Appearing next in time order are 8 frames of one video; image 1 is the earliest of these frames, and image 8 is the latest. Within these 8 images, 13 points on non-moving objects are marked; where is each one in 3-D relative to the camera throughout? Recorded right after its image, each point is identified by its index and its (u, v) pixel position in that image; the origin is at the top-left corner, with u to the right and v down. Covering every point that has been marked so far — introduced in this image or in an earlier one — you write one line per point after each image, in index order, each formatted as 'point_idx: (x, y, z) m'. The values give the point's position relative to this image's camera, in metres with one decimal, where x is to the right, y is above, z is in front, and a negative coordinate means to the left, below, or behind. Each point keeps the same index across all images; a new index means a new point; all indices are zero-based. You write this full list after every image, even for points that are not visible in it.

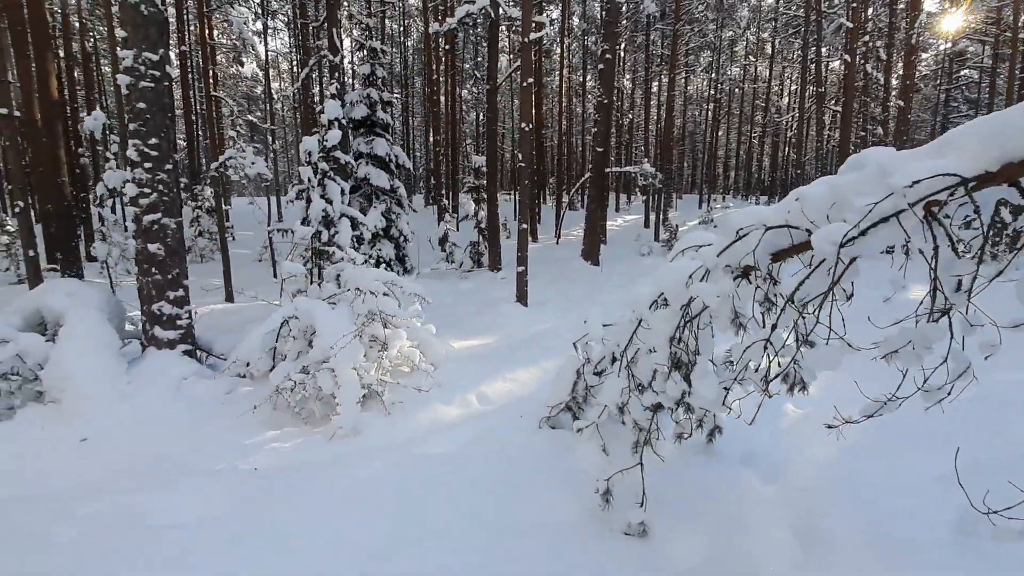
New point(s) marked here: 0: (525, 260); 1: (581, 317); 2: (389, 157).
0: (+0.2, +0.5, +9.1) m
1: (+1.2, -0.5, +8.7) m
2: (-3.4, +3.7, +14.2) m
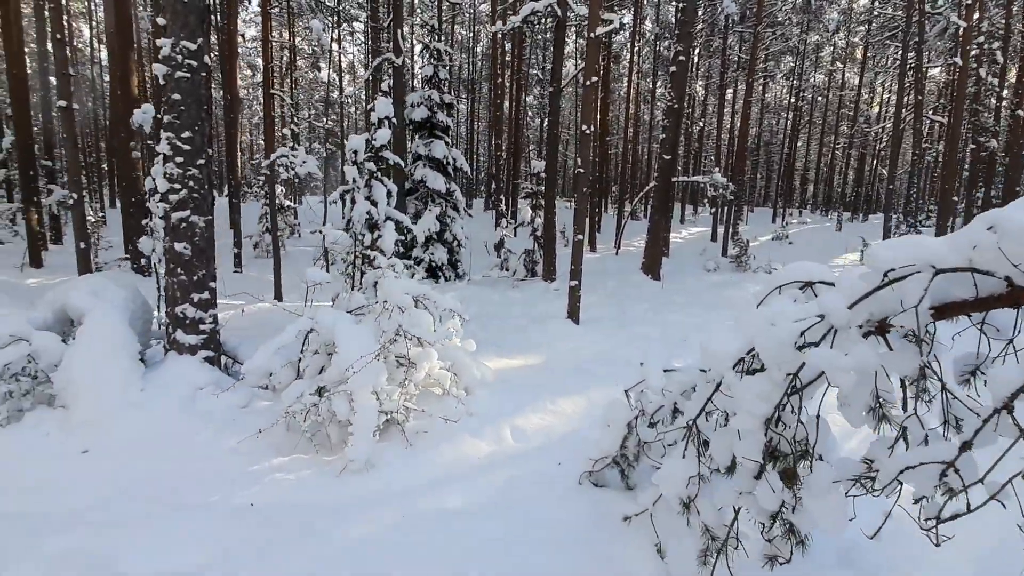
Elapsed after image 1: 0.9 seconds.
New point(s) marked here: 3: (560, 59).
0: (+1.1, +0.3, +8.4) m
1: (+2.0, -0.9, +7.9) m
2: (-1.8, +3.6, +13.9) m
3: (+1.3, +6.2, +13.3) m
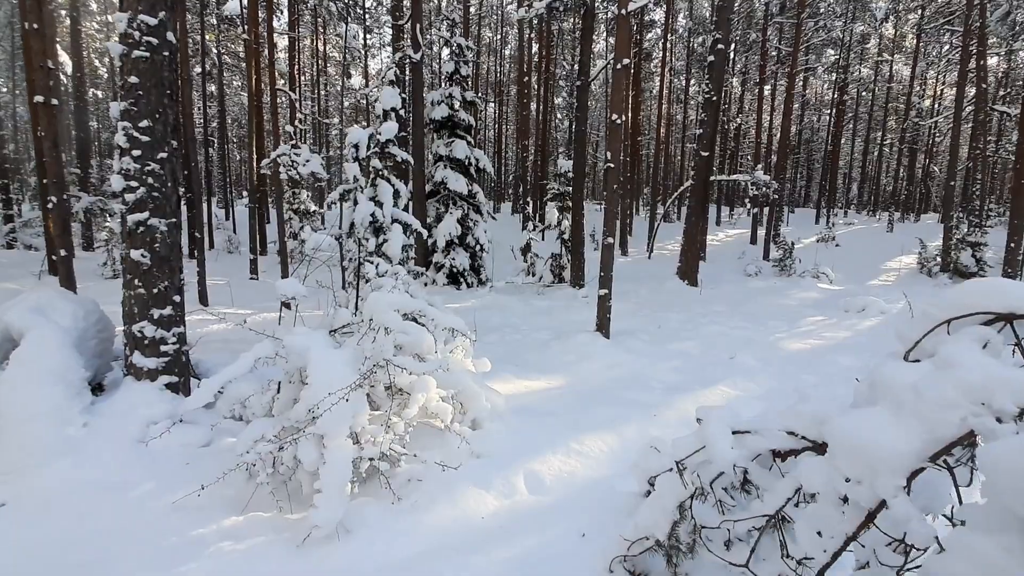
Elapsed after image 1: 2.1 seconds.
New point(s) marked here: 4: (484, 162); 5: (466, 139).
0: (+1.5, +0.1, +7.5) m
1: (+2.3, -1.0, +7.0) m
2: (-1.1, +3.4, +13.2) m
3: (+2.0, +6.0, +12.5) m
4: (-0.7, +3.4, +13.4) m
5: (-1.2, +4.0, +13.5) m
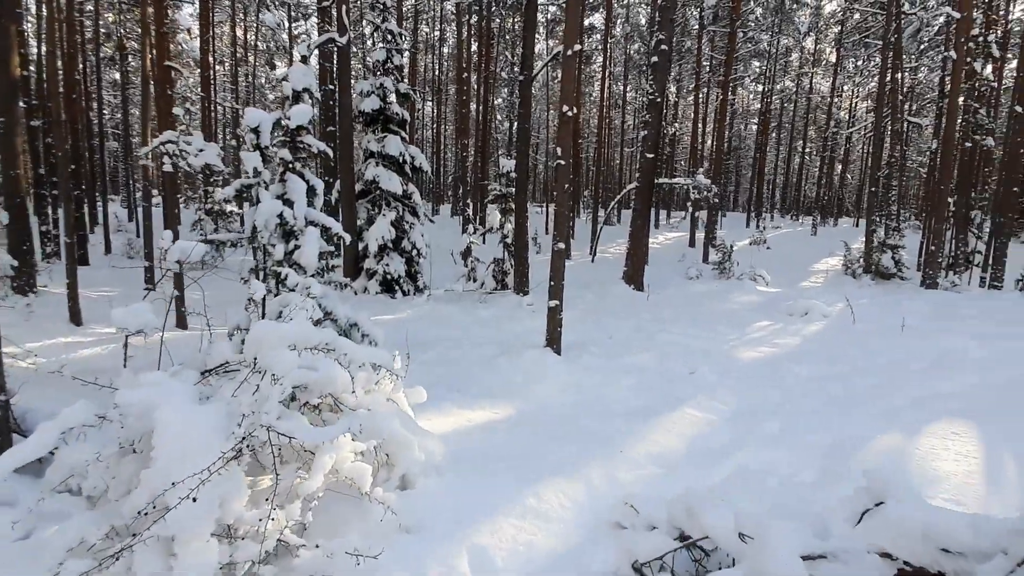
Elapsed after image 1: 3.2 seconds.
0: (+0.6, 0.0, +6.8) m
1: (+1.5, -1.1, +6.4) m
2: (-2.6, +3.2, +12.2) m
3: (+0.5, +5.8, +11.8) m
4: (-2.2, +3.2, +12.5) m
5: (-2.8, +3.8, +12.5) m
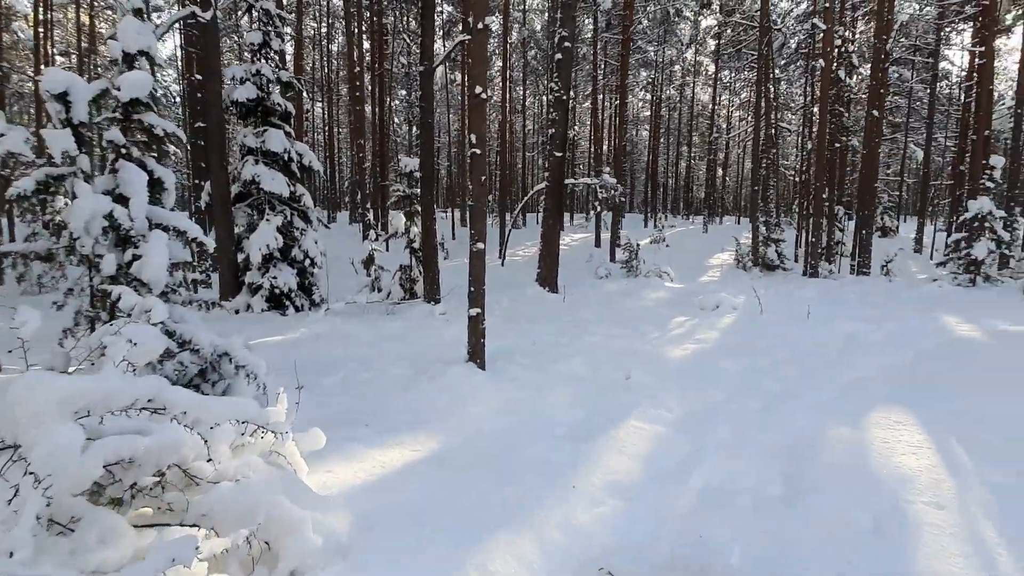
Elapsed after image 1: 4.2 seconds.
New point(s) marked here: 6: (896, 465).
0: (-0.4, -0.1, +6.0) m
1: (+0.6, -1.1, +5.8) m
2: (-4.8, +2.9, +10.7) m
3: (-1.8, +5.6, +11.0) m
4: (-4.4, +2.9, +11.1) m
5: (-5.0, +3.5, +11.0) m
6: (+2.9, -1.3, +3.8) m
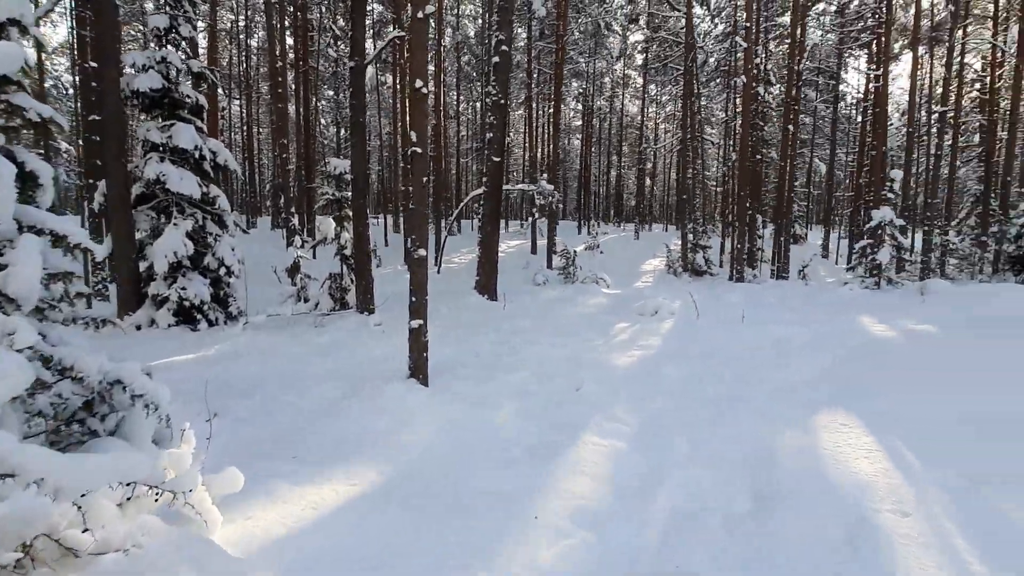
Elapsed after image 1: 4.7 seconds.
0: (-1.0, -0.2, +5.6) m
1: (0.0, -1.2, +5.4) m
2: (-6.0, +2.6, +9.7) m
3: (-3.1, +5.5, +10.4) m
4: (-5.7, +2.6, +10.1) m
5: (-6.3, +3.2, +9.9) m
6: (+2.6, -1.4, +3.8) m
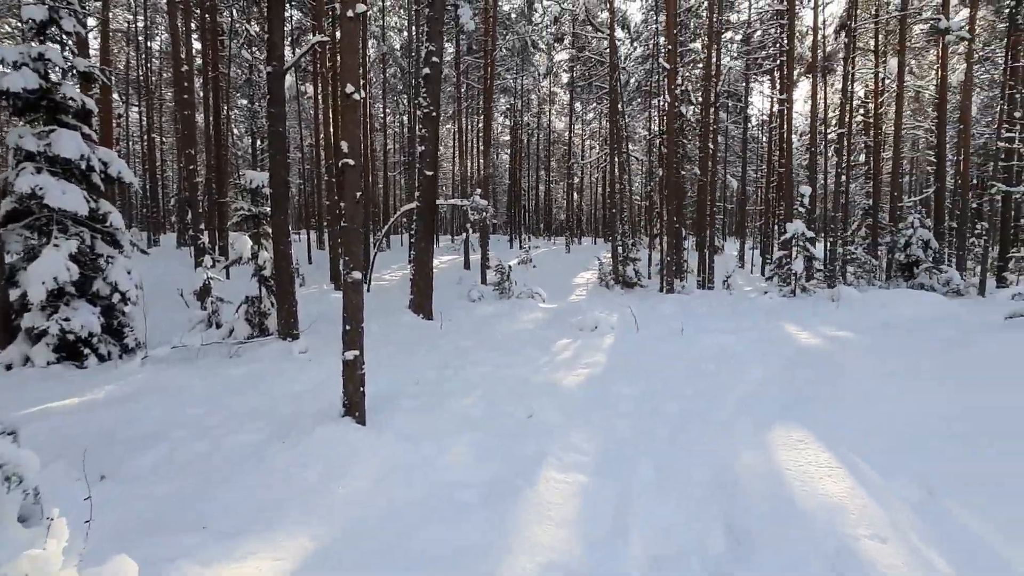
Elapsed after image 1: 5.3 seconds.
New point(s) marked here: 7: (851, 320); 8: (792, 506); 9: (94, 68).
0: (-1.6, -0.5, +5.0) m
1: (-0.5, -1.5, +5.0) m
2: (-7.1, +2.1, +8.5) m
3: (-4.4, +5.0, +9.6) m
4: (-6.9, +2.1, +8.9) m
5: (-7.5, +2.7, +8.7) m
6: (+2.3, -1.5, +3.7) m
7: (+7.5, -0.7, +11.0) m
8: (+2.0, -1.6, +3.6) m
9: (-7.4, +3.9, +8.9) m
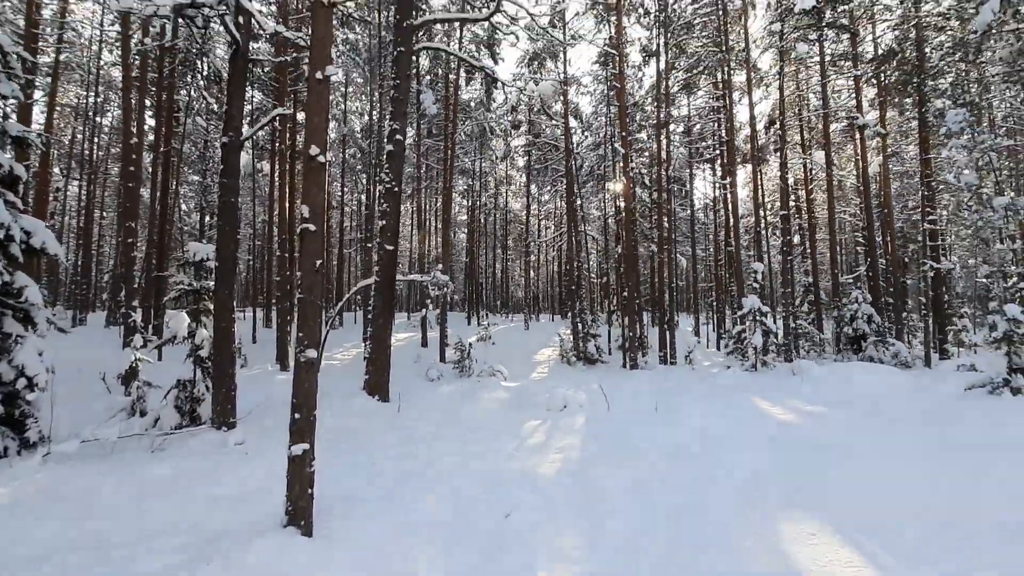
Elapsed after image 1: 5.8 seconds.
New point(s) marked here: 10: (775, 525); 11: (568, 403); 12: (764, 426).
0: (-1.8, -1.2, +4.3) m
1: (-0.7, -2.2, +4.2) m
2: (-7.7, +0.9, +7.6) m
3: (-5.1, +3.5, +9.4) m
4: (-7.5, +0.8, +8.0) m
5: (-8.0, +1.4, +7.9) m
6: (+2.2, -2.0, +3.2) m
7: (+6.7, -2.3, +11.0) m
8: (+1.9, -2.0, +3.0) m
9: (-8.0, +2.6, +8.3) m
10: (+2.3, -2.1, +4.4) m
11: (+1.2, -2.5, +10.7) m
12: (+4.2, -2.3, +8.3) m
